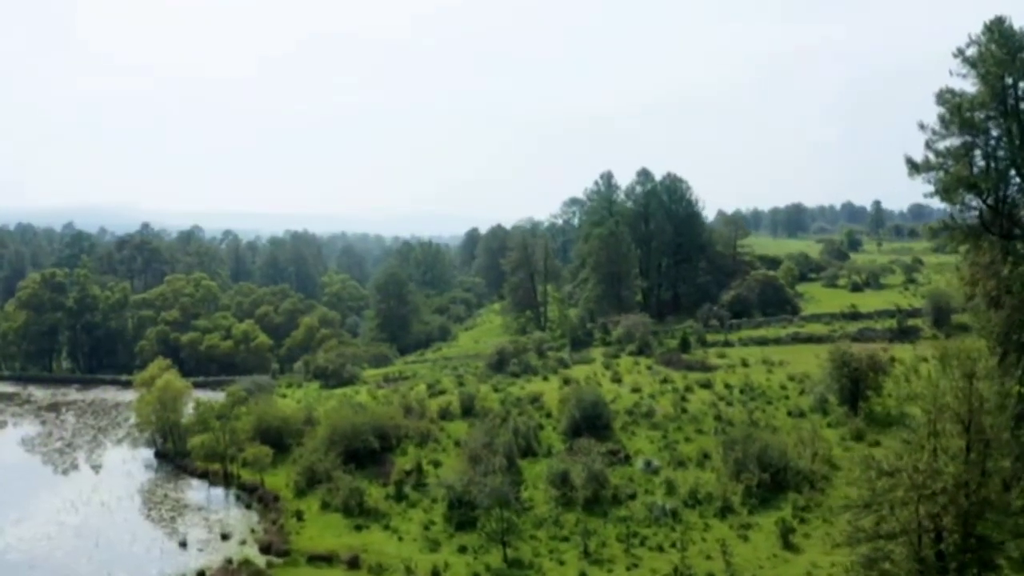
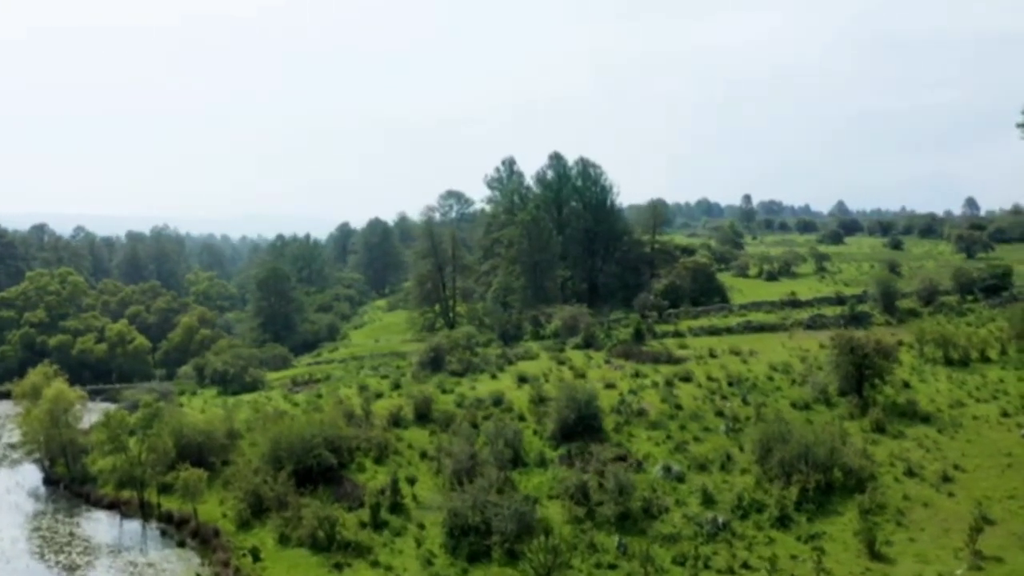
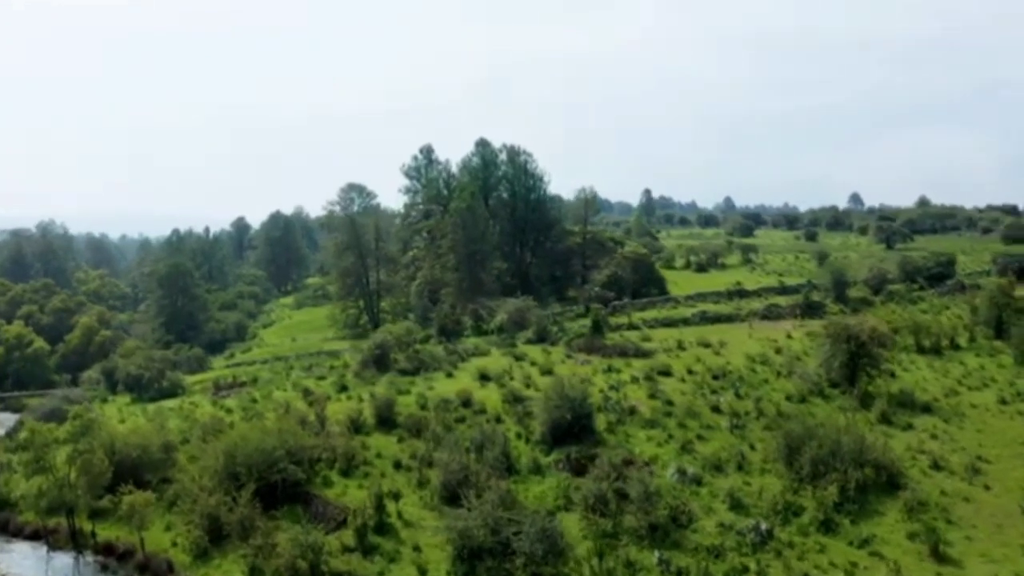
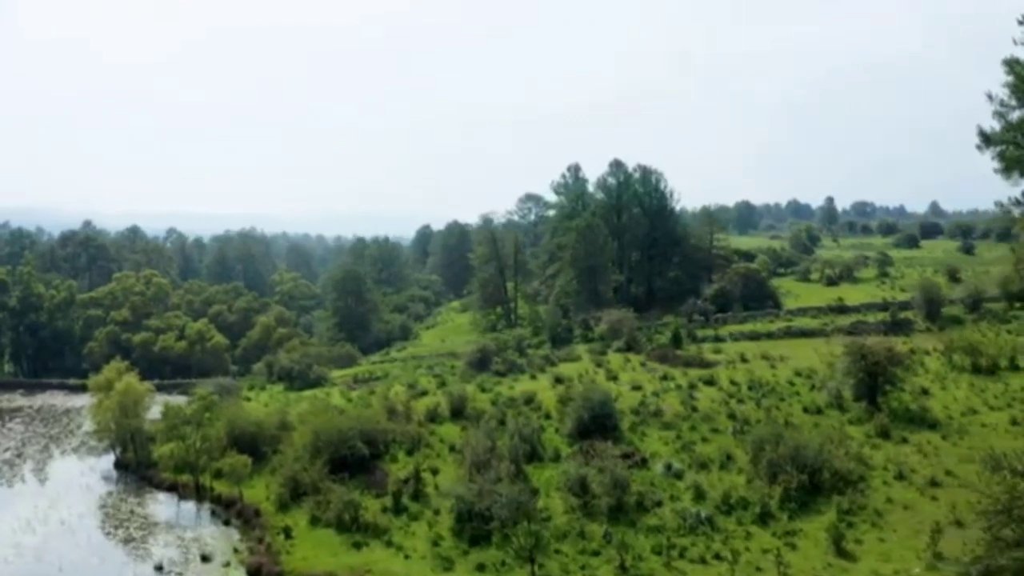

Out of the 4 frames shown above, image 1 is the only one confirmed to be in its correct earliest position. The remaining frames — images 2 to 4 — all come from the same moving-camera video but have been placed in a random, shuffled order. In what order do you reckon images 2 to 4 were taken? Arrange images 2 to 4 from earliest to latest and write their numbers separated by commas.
4, 2, 3
